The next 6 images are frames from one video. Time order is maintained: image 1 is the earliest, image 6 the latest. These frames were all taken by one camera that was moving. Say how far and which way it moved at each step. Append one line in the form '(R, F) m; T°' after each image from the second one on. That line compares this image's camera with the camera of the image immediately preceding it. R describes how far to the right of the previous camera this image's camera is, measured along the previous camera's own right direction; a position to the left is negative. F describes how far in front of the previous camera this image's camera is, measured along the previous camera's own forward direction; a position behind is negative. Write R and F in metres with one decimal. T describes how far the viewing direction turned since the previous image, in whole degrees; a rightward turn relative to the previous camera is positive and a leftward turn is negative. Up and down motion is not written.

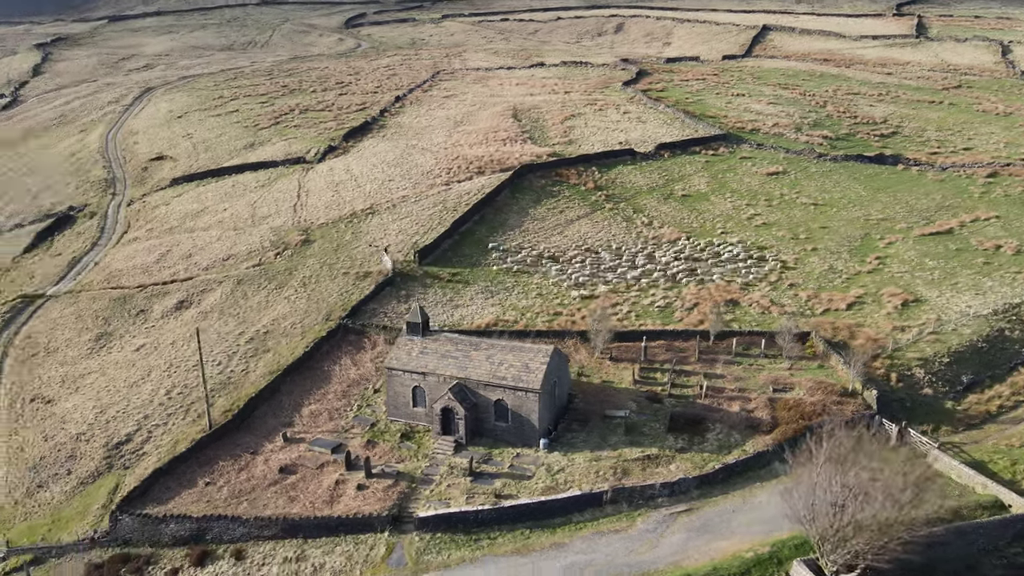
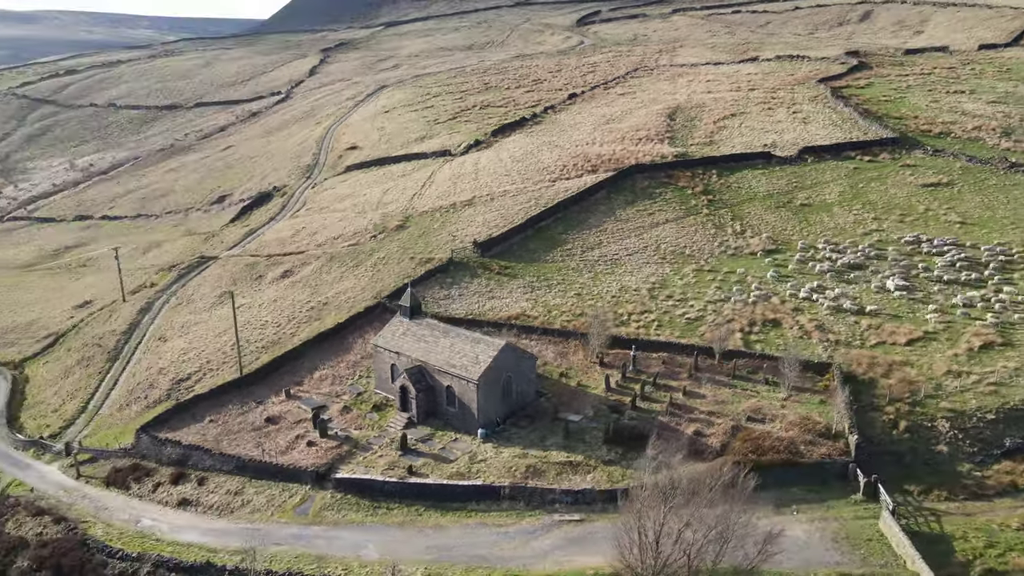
(+13.3, +1.2) m; -20°
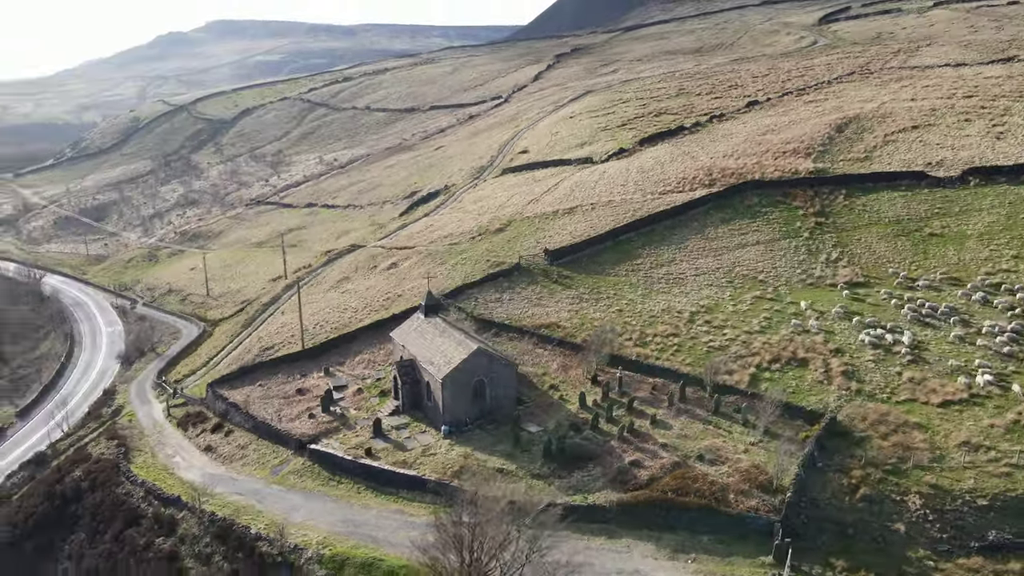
(+12.8, +0.9) m; -19°
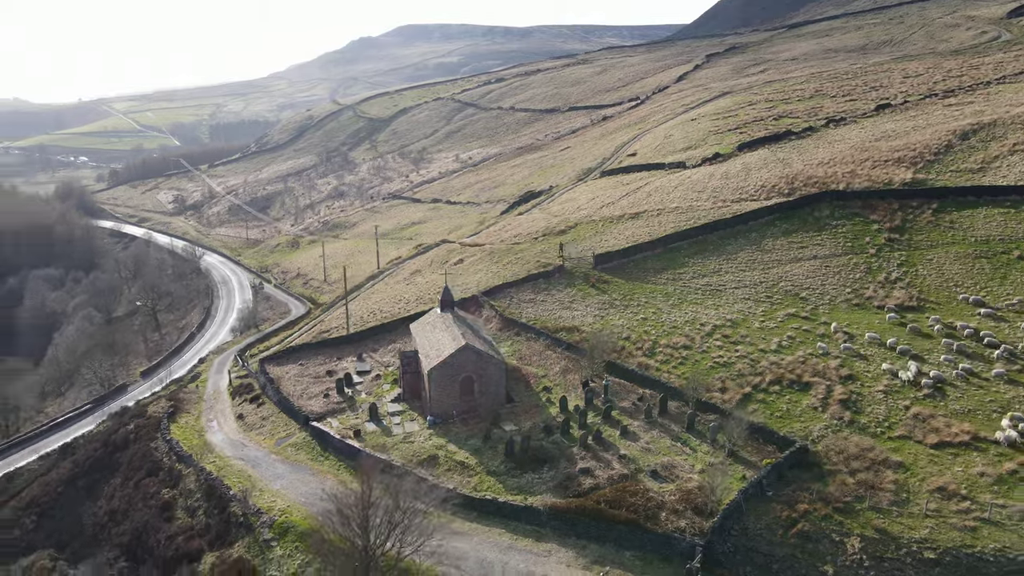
(+8.3, +0.1) m; -12°
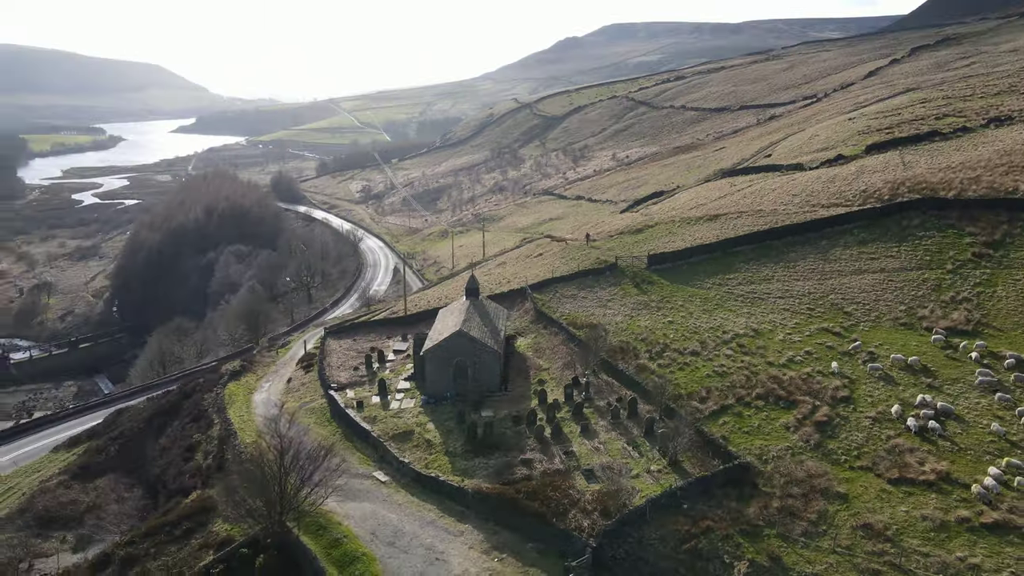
(+9.9, +0.5) m; -15°
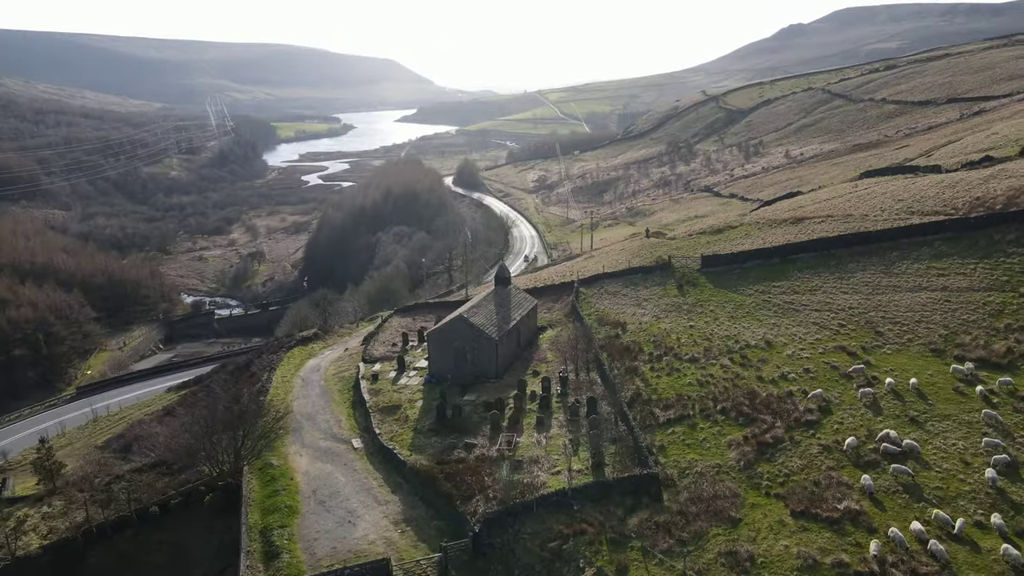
(+10.2, +0.6) m; -15°
